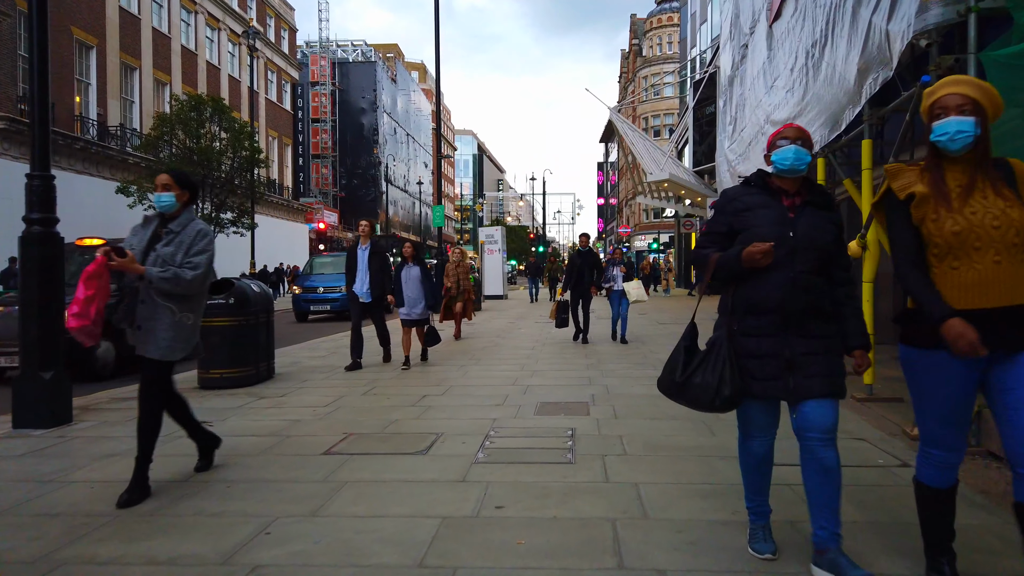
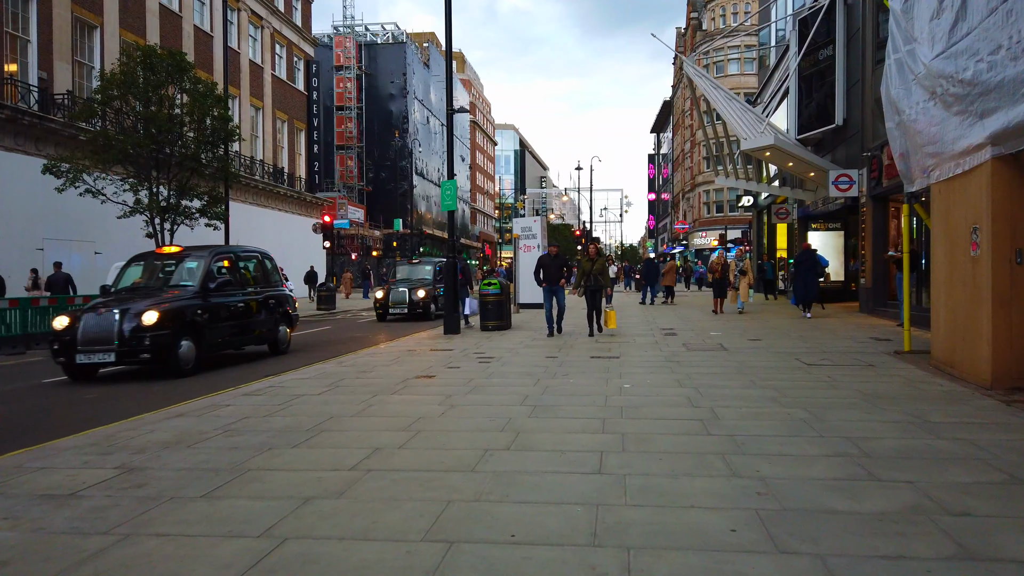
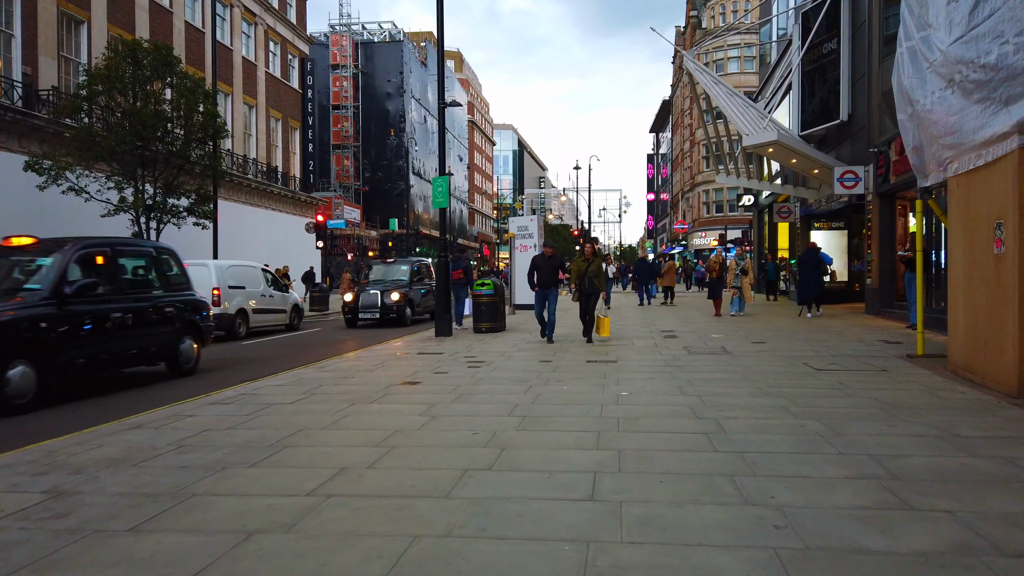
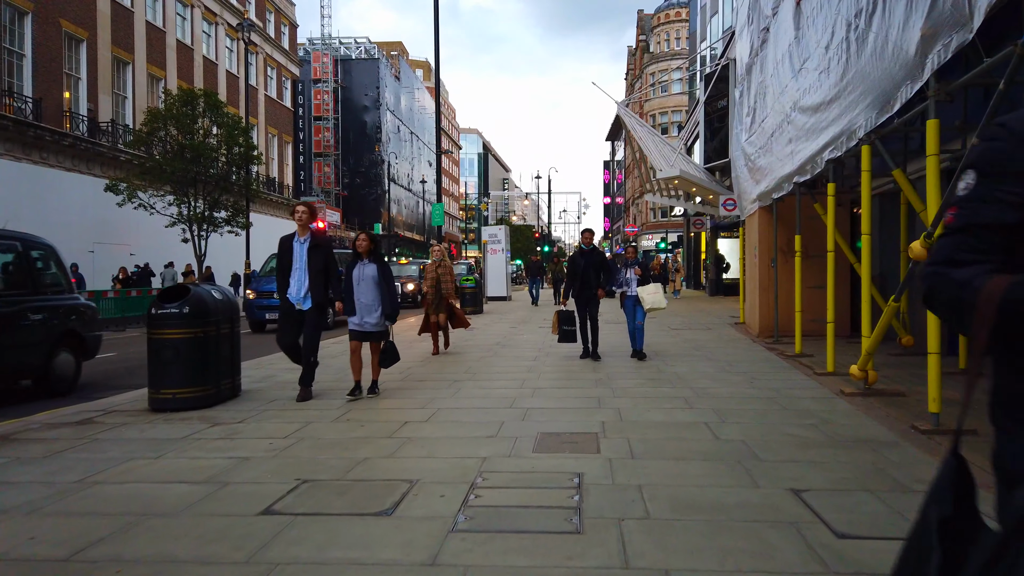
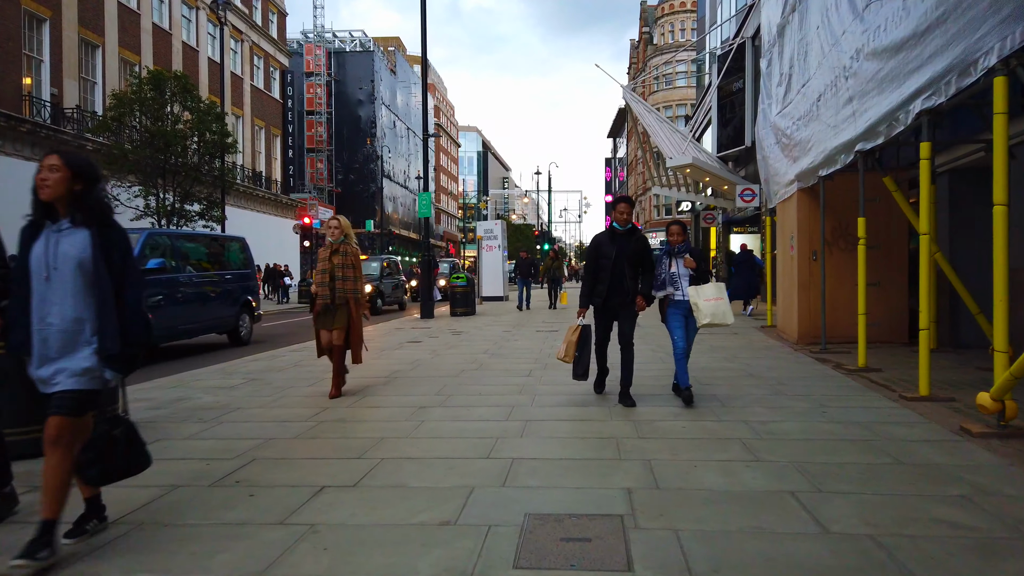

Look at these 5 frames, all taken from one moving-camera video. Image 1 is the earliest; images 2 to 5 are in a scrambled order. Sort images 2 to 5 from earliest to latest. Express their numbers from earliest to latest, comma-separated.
4, 5, 2, 3
